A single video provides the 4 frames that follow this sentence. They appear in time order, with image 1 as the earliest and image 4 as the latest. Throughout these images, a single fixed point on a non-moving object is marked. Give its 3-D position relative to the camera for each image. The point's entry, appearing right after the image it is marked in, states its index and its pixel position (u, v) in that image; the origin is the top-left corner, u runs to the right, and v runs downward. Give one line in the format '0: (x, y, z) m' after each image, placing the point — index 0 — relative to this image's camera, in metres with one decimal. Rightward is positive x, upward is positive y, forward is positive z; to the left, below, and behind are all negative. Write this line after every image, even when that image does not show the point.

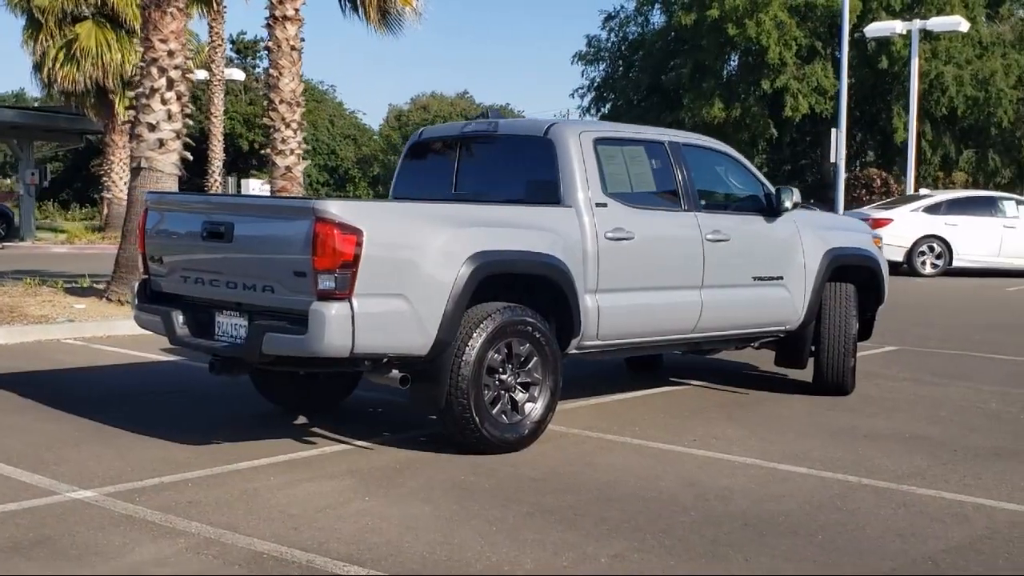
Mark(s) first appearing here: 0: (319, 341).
0: (-1.0, -0.3, +6.1) m
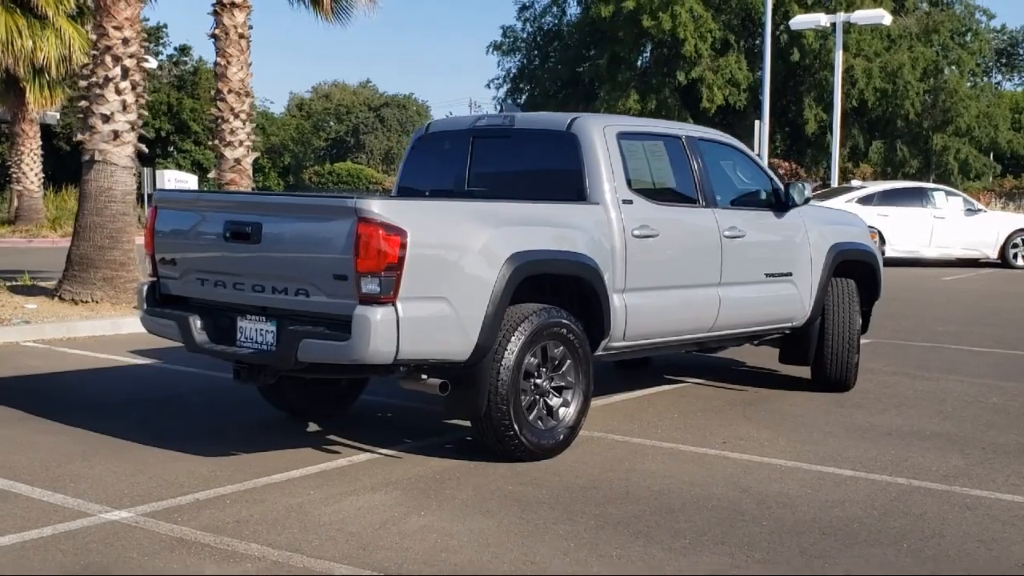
0: (-0.7, -0.3, +5.8) m
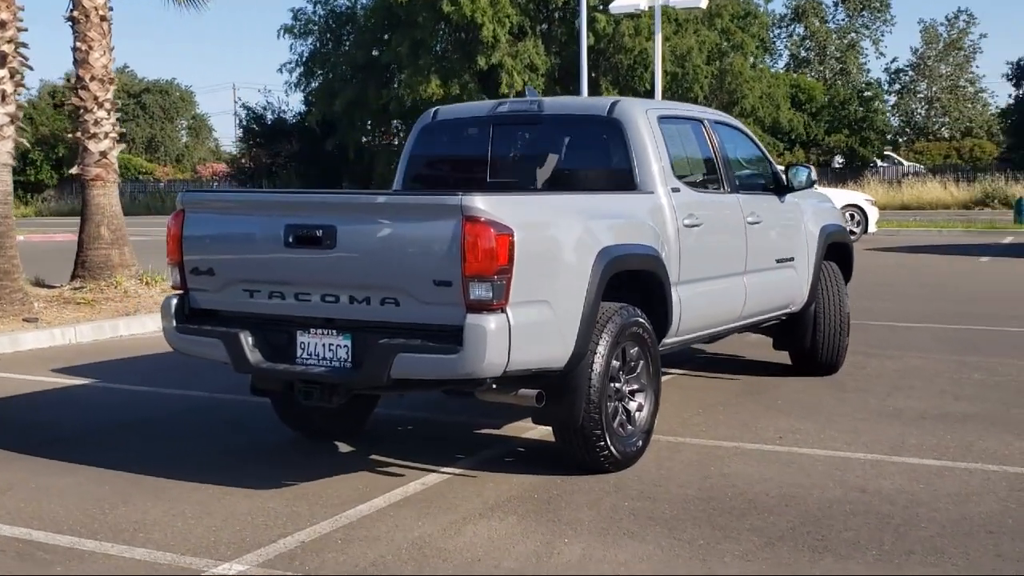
0: (-0.2, -0.3, +5.2) m
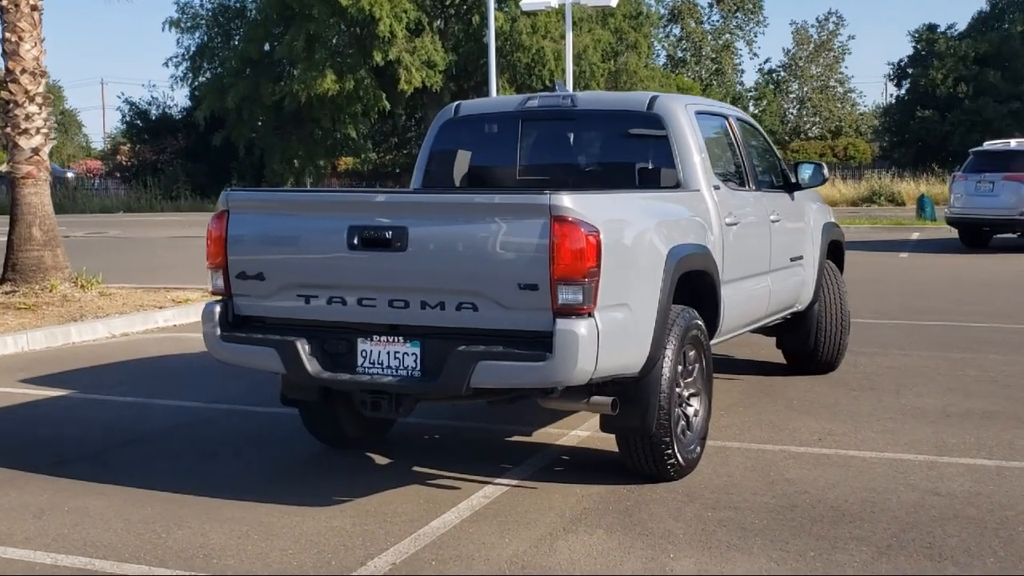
0: (+0.2, -0.3, +5.0) m
